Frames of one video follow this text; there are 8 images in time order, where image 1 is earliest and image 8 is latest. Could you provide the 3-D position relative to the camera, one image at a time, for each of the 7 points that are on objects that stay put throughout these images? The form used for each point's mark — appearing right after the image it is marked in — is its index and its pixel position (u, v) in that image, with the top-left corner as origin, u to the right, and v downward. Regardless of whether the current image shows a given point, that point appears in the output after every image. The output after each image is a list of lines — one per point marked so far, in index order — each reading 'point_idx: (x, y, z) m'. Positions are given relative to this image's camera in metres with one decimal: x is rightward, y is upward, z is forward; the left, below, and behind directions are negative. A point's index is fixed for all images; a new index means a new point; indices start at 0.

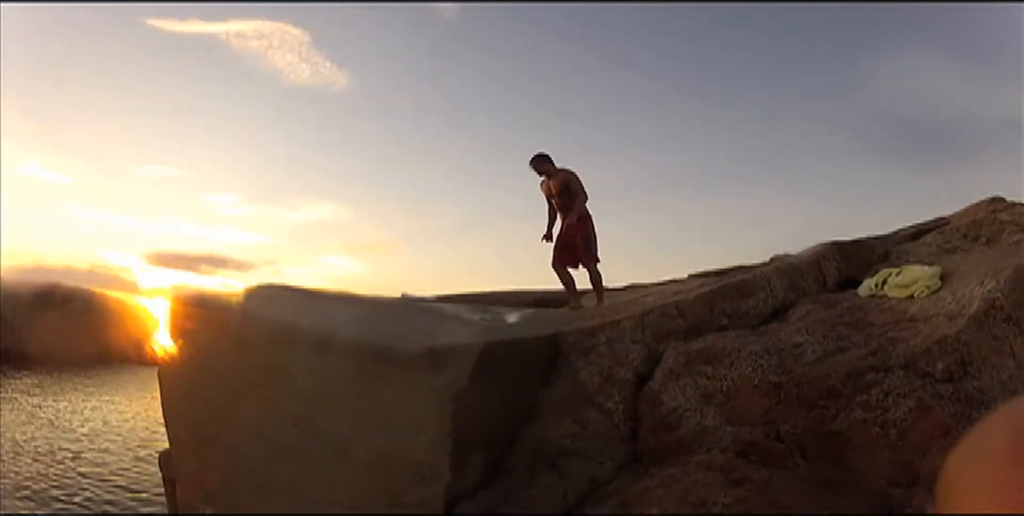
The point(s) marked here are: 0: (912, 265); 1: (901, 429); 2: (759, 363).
0: (+2.2, 0.0, +3.8) m
1: (+1.7, -0.8, +3.1) m
2: (+1.1, -0.5, +3.2) m
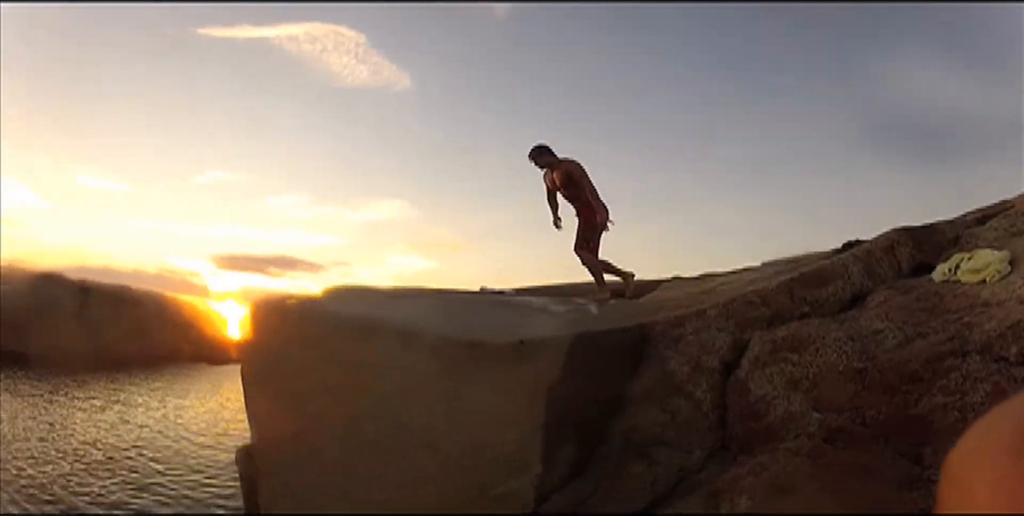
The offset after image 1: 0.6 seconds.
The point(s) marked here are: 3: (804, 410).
0: (+2.6, 0.0, +3.8) m
1: (+2.1, -0.7, +3.2) m
2: (+1.5, -0.4, +3.2) m
3: (+1.3, -0.7, +3.1) m
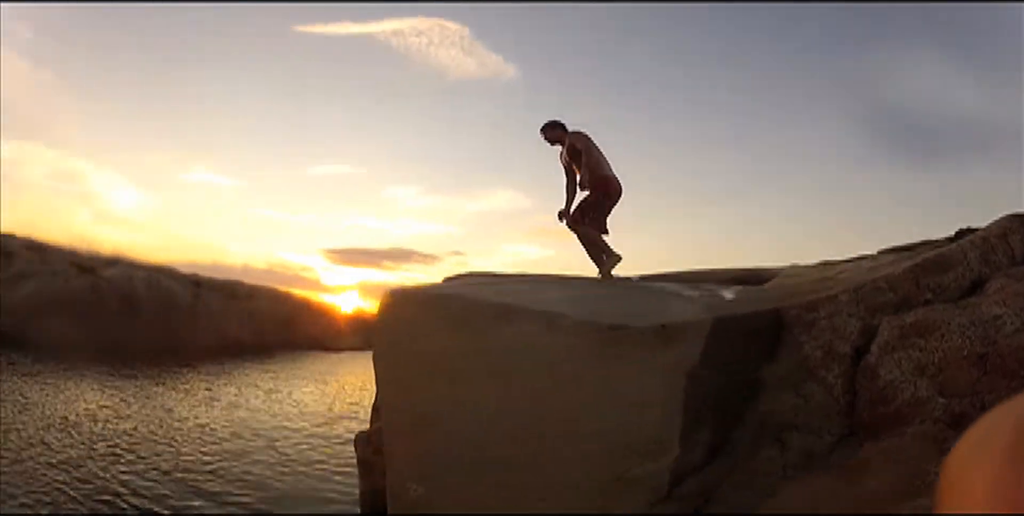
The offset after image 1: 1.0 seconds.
0: (+3.2, +0.1, +3.9) m
1: (+2.7, -0.6, +3.2) m
2: (+2.1, -0.4, +3.3) m
3: (+1.9, -0.6, +3.2) m
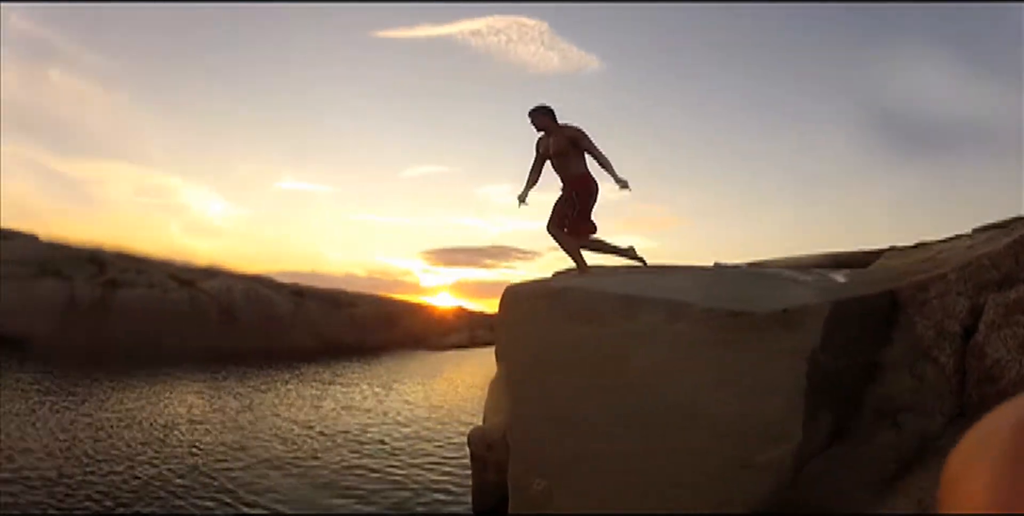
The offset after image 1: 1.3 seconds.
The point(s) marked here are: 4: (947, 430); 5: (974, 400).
0: (+3.7, +0.3, +4.0) m
1: (+3.3, -0.5, +3.3) m
2: (+2.7, -0.2, +3.4) m
3: (+2.5, -0.5, +3.3) m
4: (+2.0, -0.8, +3.2) m
5: (+2.2, -0.7, +3.3) m
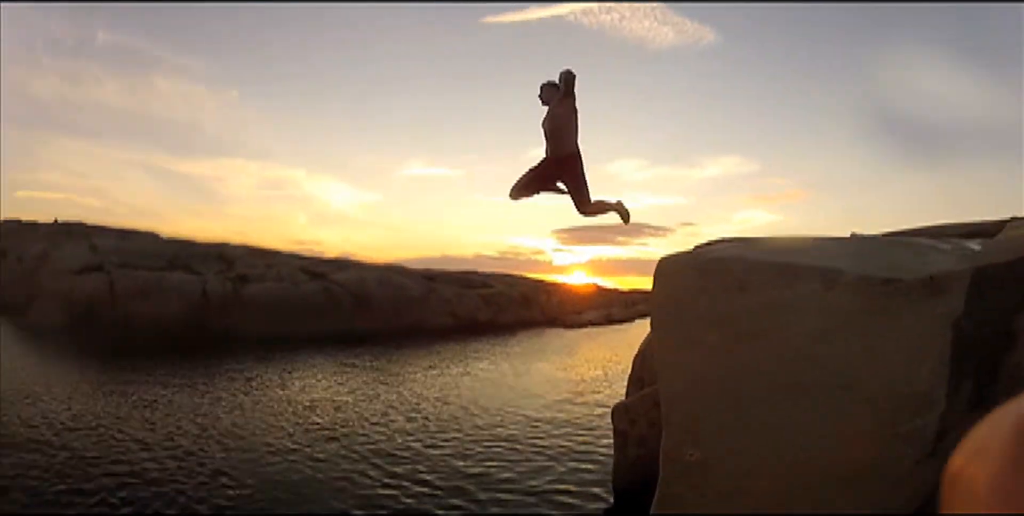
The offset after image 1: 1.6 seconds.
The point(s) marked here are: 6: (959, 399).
0: (+4.3, +0.6, +4.1) m
1: (+4.0, -0.2, +3.5) m
2: (+3.3, 0.0, +3.5) m
3: (+3.1, -0.3, +3.4) m
4: (+2.7, -0.6, +3.3) m
5: (+2.8, -0.4, +3.4) m
6: (+2.0, -0.6, +3.2) m
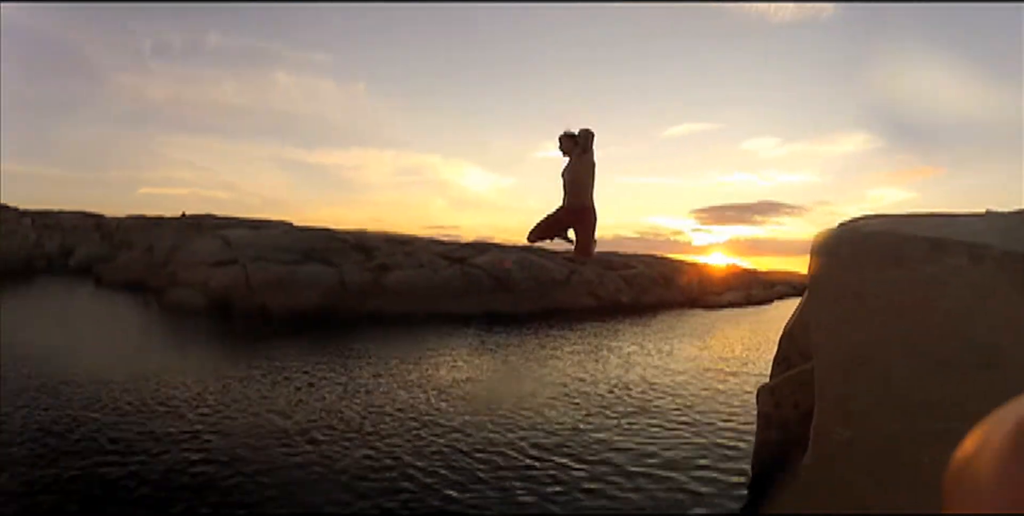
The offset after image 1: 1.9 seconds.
0: (+5.1, +0.8, +3.8) m
1: (+4.7, 0.0, +3.1) m
2: (+4.1, +0.2, +3.2) m
3: (+3.9, -0.1, +3.1) m
4: (+3.4, -0.4, +3.1) m
5: (+3.6, -0.2, +3.1) m
6: (+2.7, -0.5, +3.0) m
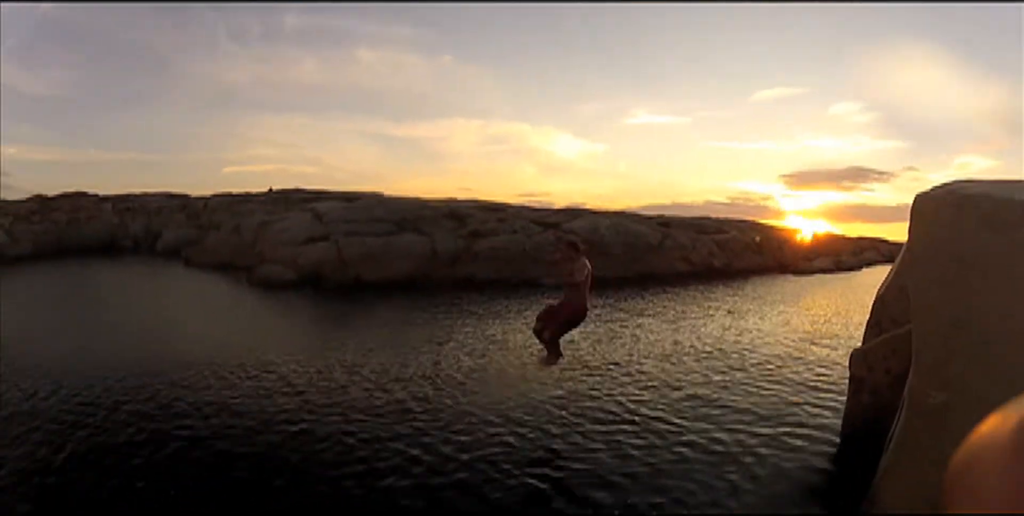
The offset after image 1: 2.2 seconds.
0: (+5.5, +1.0, +3.6) m
1: (+5.2, +0.2, +3.0) m
2: (+4.5, +0.4, +3.1) m
3: (+4.4, +0.1, +3.0) m
4: (+3.9, -0.2, +2.9) m
5: (+4.1, 0.0, +3.0) m
6: (+3.2, -0.3, +2.9) m
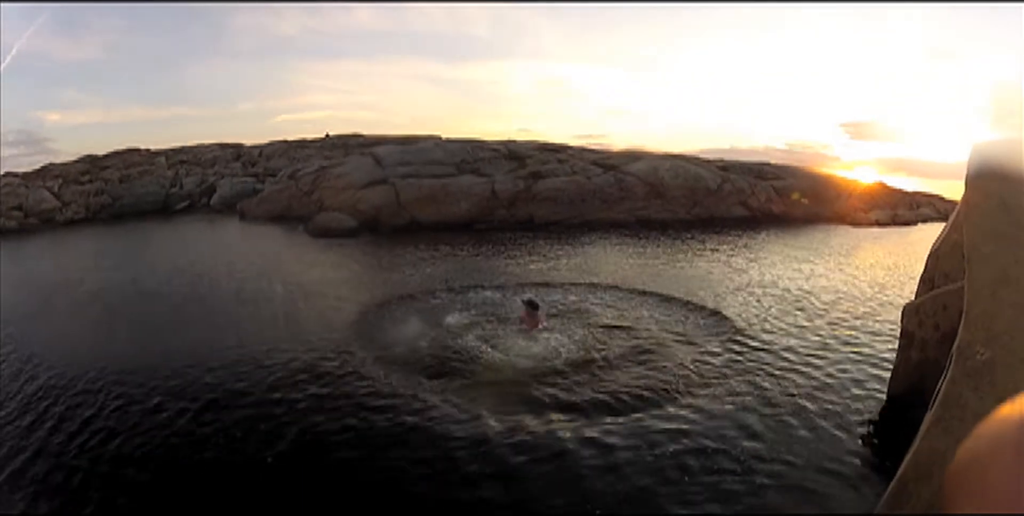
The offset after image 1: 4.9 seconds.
0: (+5.9, +1.2, +3.5) m
1: (+5.5, +0.4, +2.9) m
2: (+4.9, +0.6, +3.0) m
3: (+4.7, +0.3, +2.9) m
4: (+4.2, 0.0, +2.9) m
5: (+4.4, +0.2, +2.9) m
6: (+3.5, 0.0, +2.9) m
